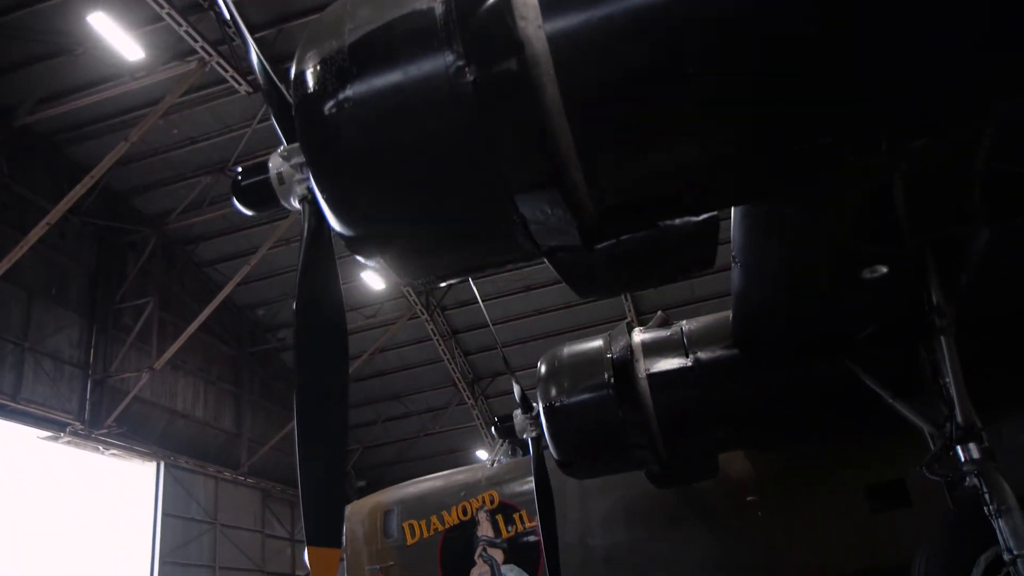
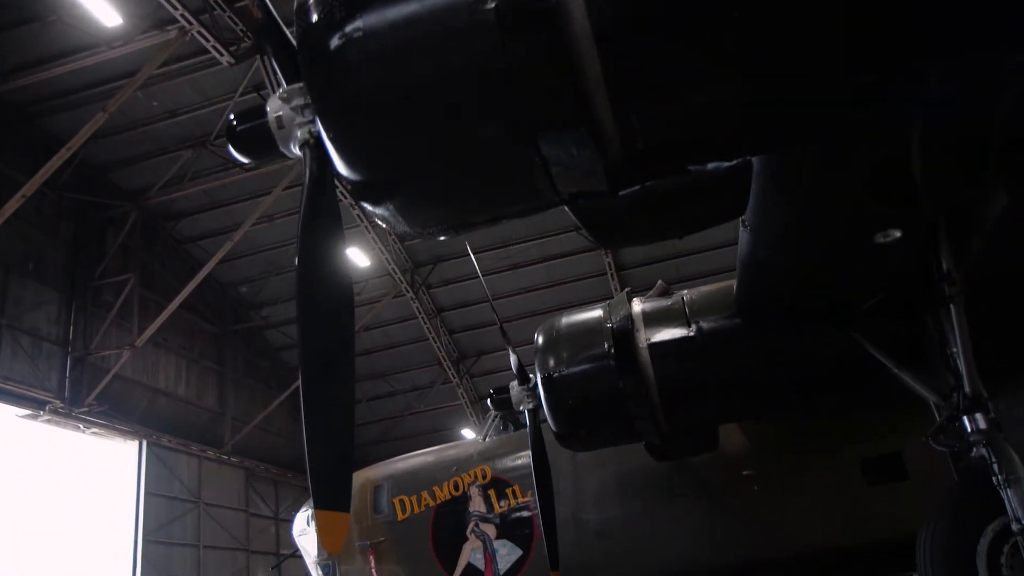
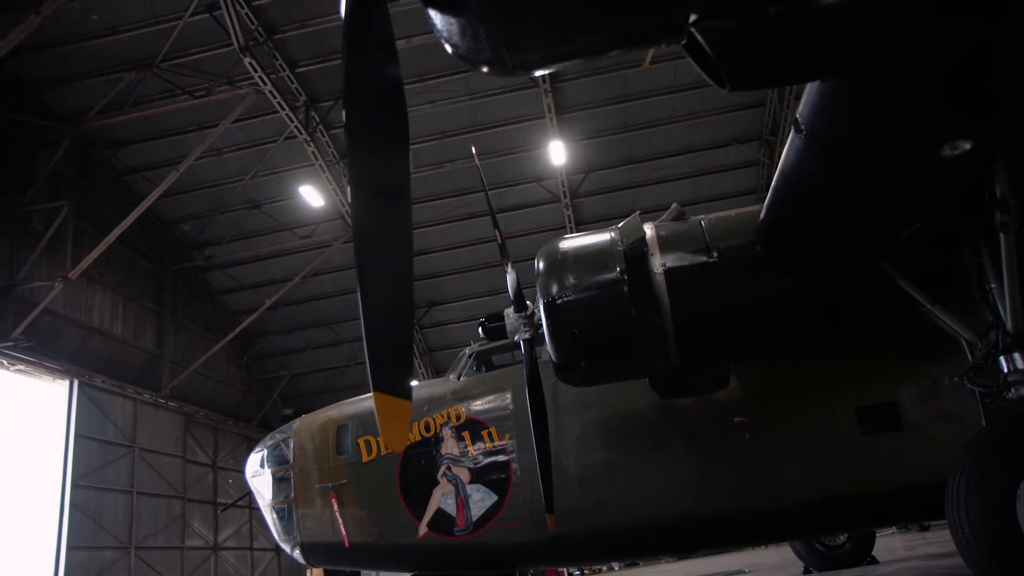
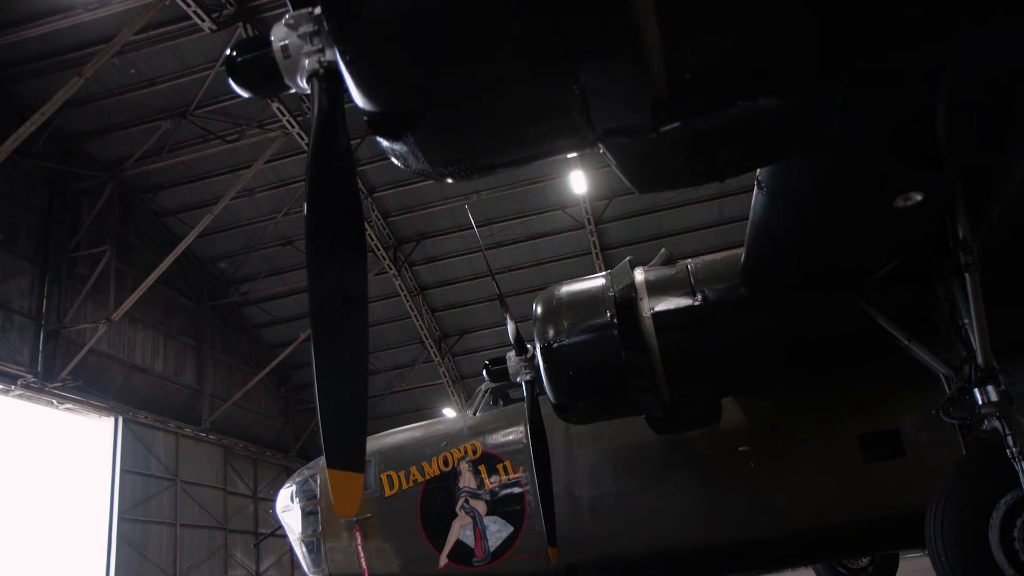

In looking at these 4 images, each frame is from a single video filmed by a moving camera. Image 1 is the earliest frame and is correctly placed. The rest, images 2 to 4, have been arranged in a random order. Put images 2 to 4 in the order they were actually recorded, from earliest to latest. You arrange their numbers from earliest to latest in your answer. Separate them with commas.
2, 4, 3
